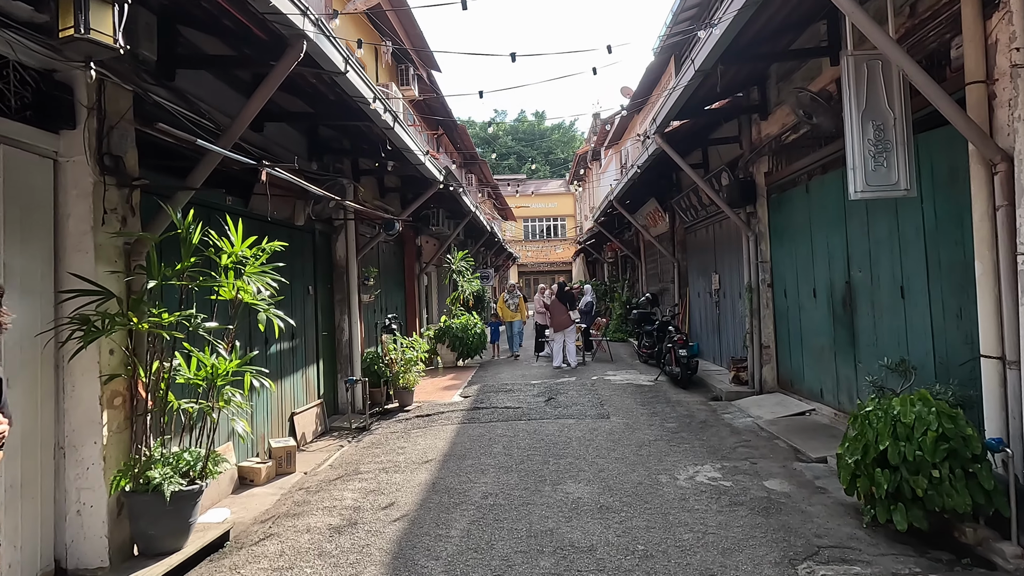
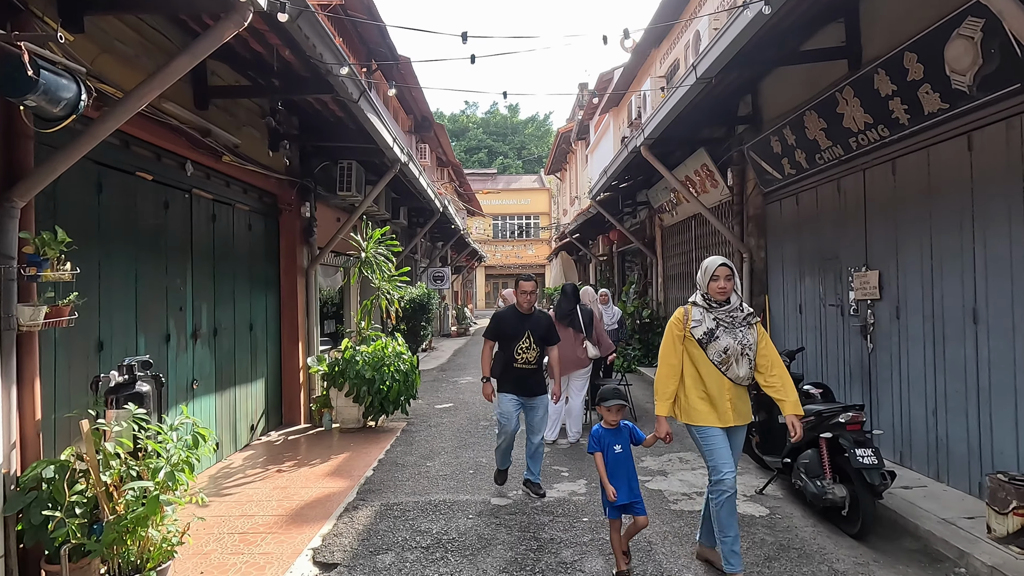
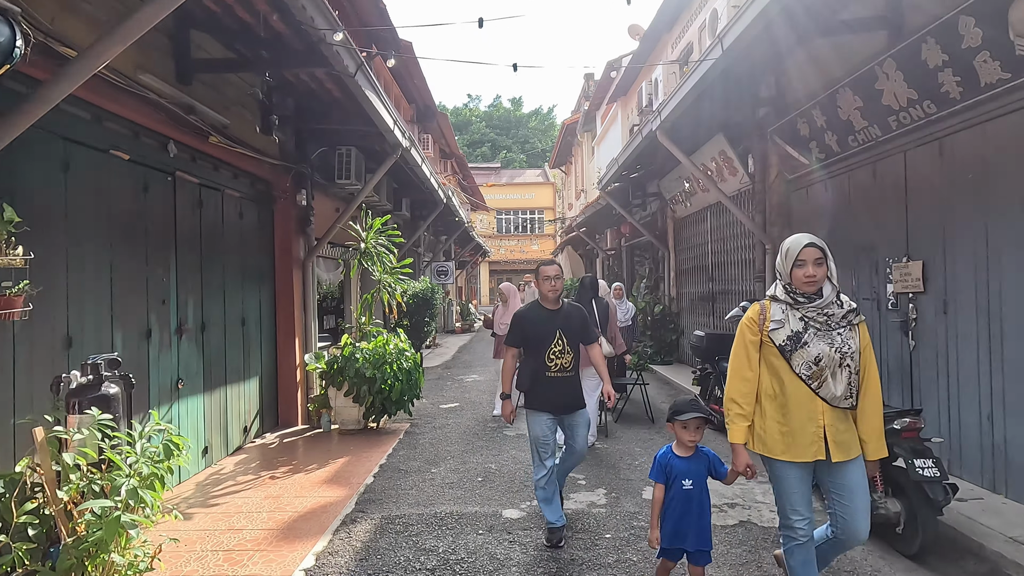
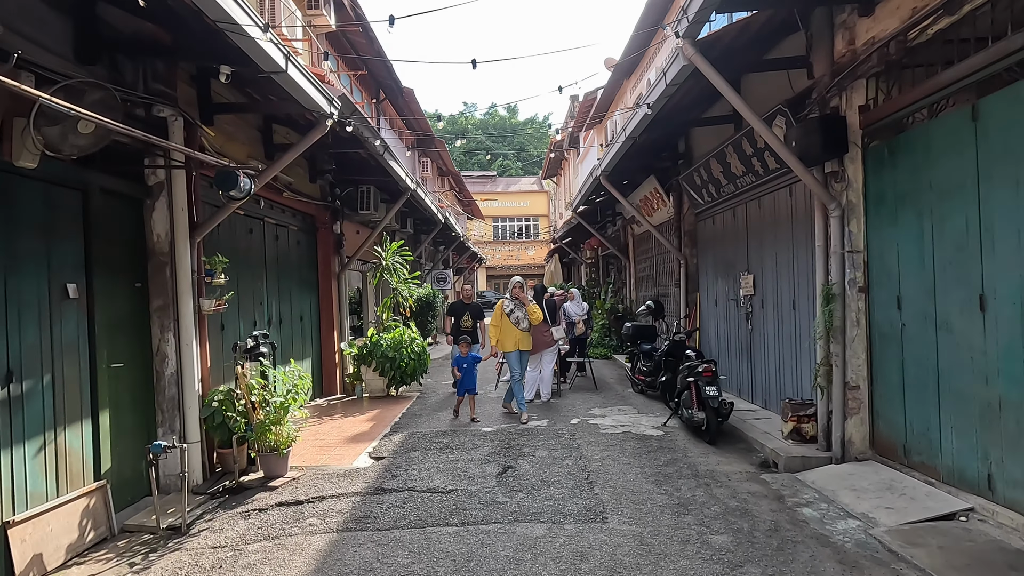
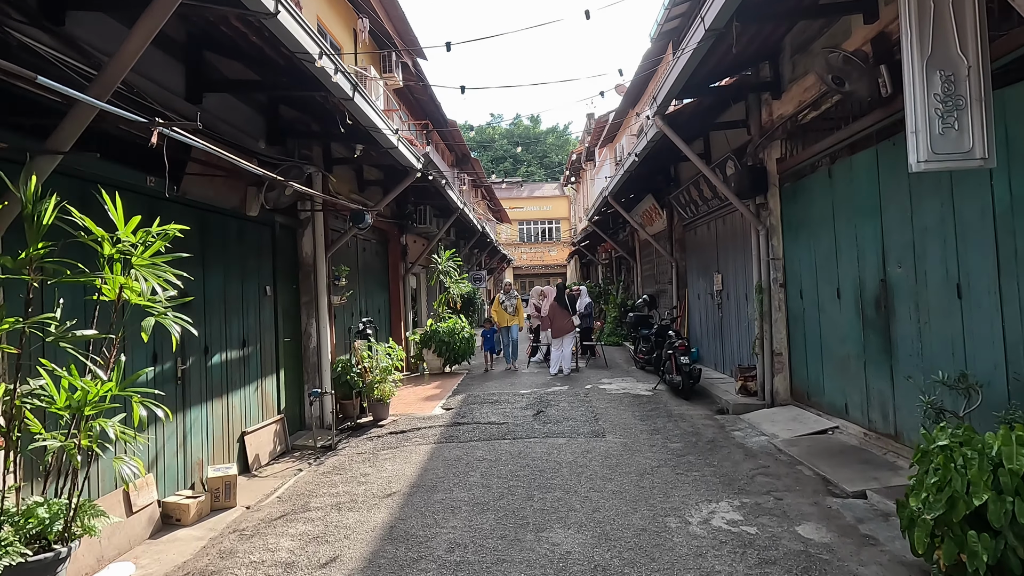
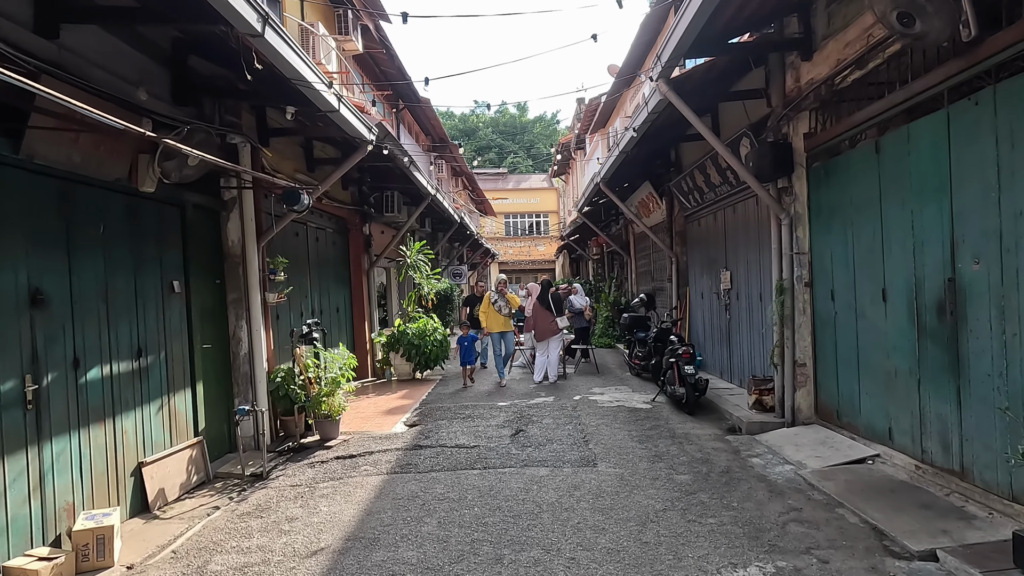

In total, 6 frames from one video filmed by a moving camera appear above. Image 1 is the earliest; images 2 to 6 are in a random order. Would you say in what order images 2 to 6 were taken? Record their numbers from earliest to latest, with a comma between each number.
5, 6, 4, 2, 3
